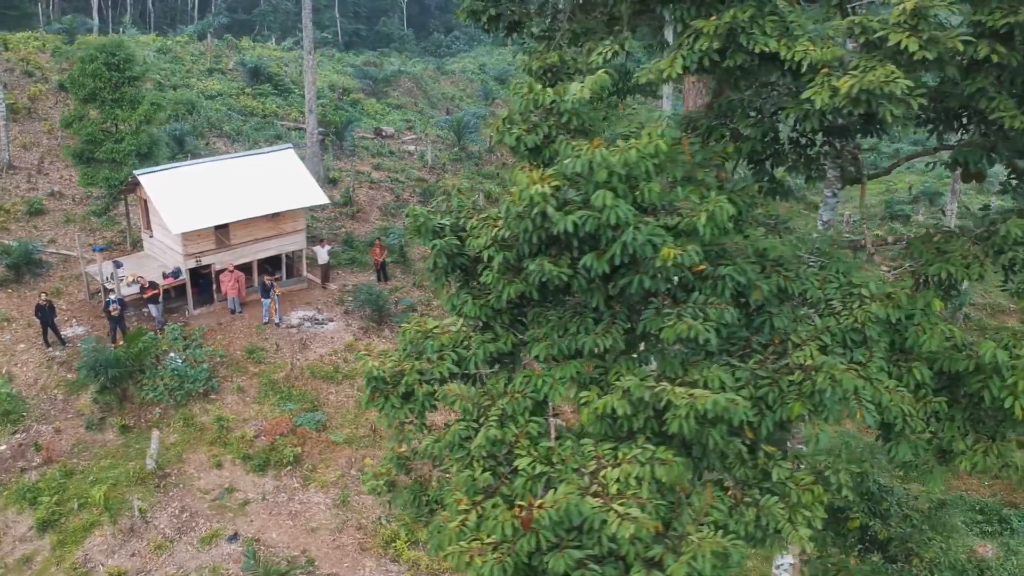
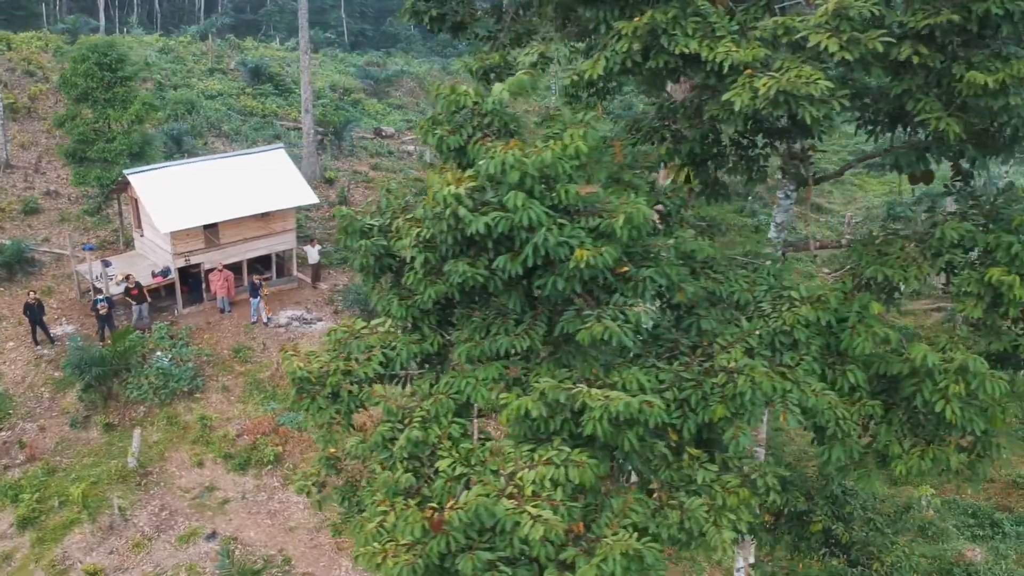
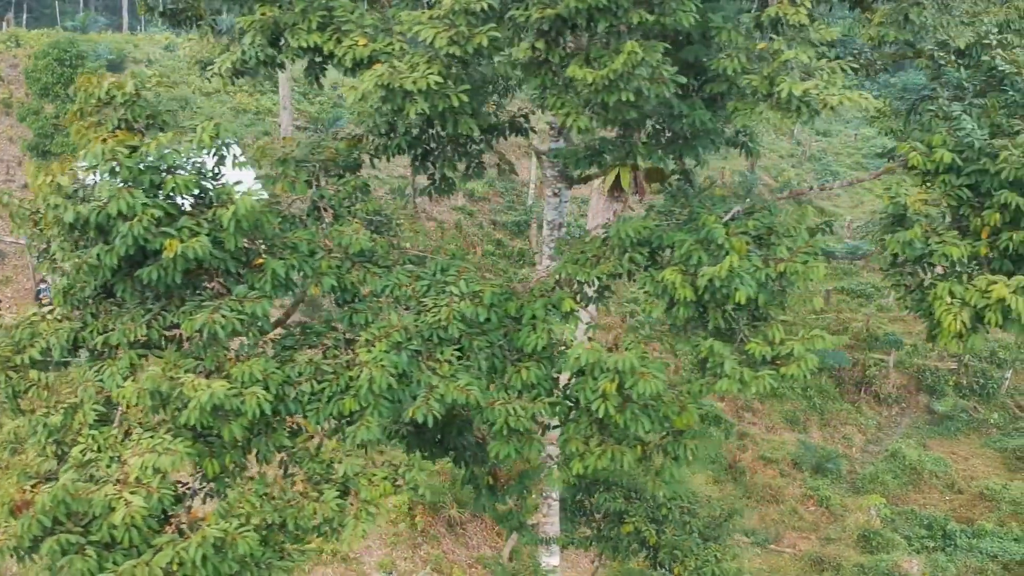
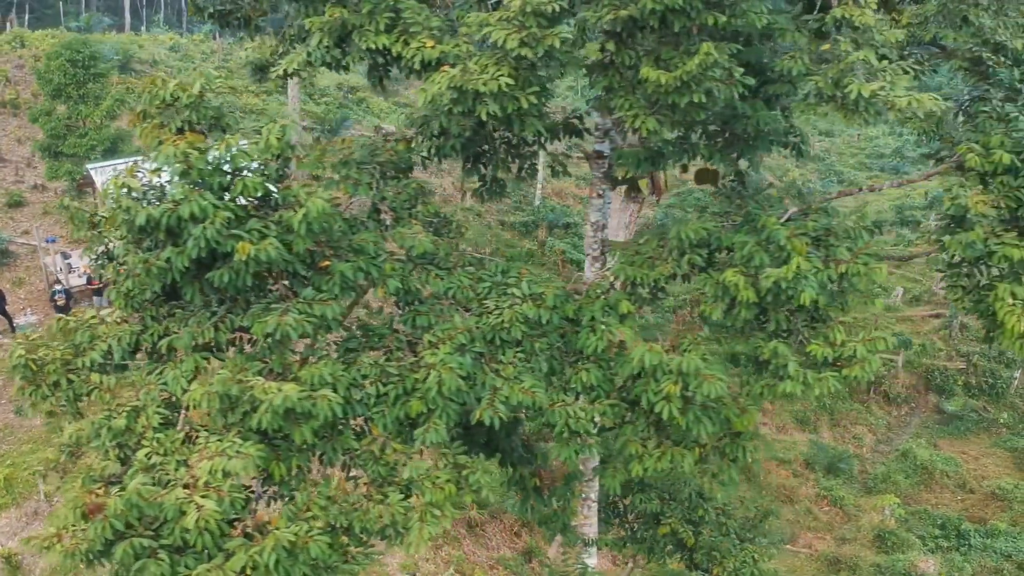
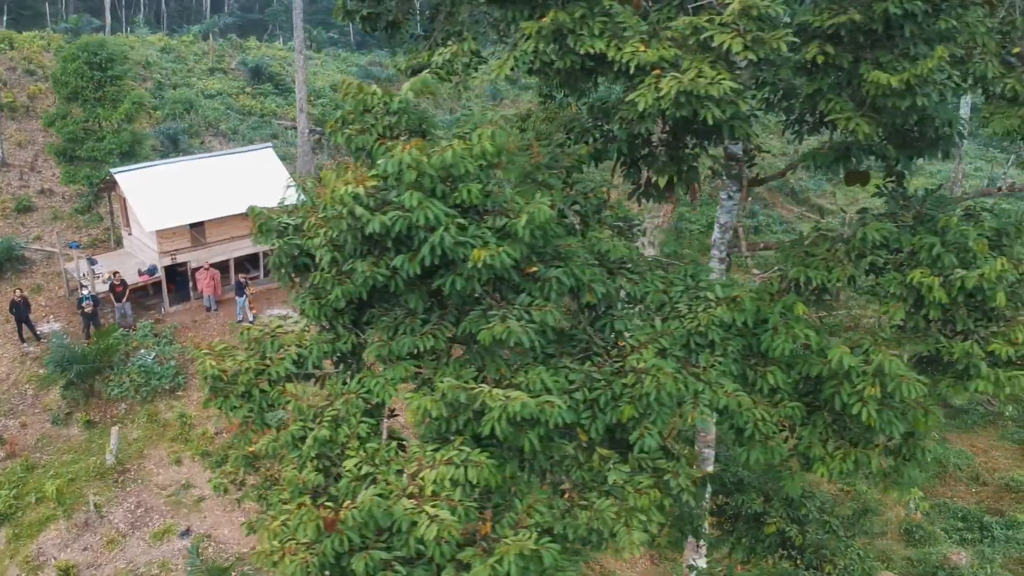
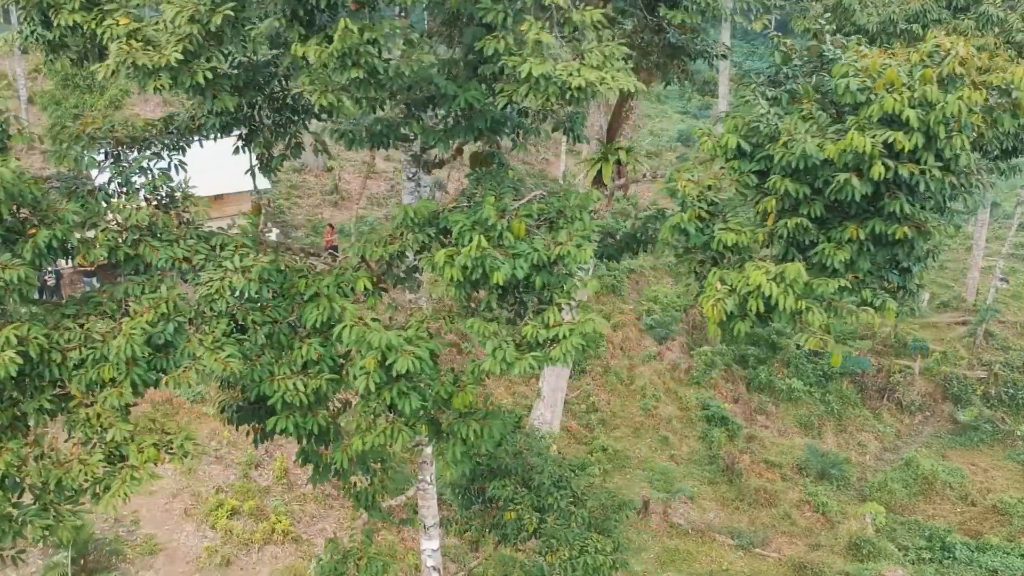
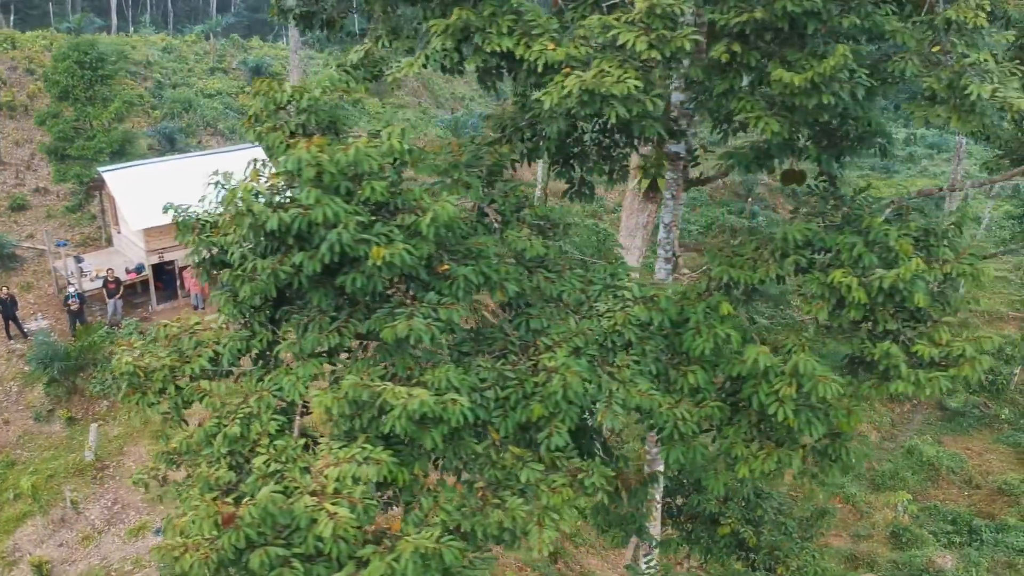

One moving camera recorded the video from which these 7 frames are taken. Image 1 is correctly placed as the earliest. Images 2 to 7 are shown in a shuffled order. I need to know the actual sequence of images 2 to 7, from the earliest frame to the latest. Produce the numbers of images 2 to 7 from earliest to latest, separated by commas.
2, 5, 7, 4, 3, 6
